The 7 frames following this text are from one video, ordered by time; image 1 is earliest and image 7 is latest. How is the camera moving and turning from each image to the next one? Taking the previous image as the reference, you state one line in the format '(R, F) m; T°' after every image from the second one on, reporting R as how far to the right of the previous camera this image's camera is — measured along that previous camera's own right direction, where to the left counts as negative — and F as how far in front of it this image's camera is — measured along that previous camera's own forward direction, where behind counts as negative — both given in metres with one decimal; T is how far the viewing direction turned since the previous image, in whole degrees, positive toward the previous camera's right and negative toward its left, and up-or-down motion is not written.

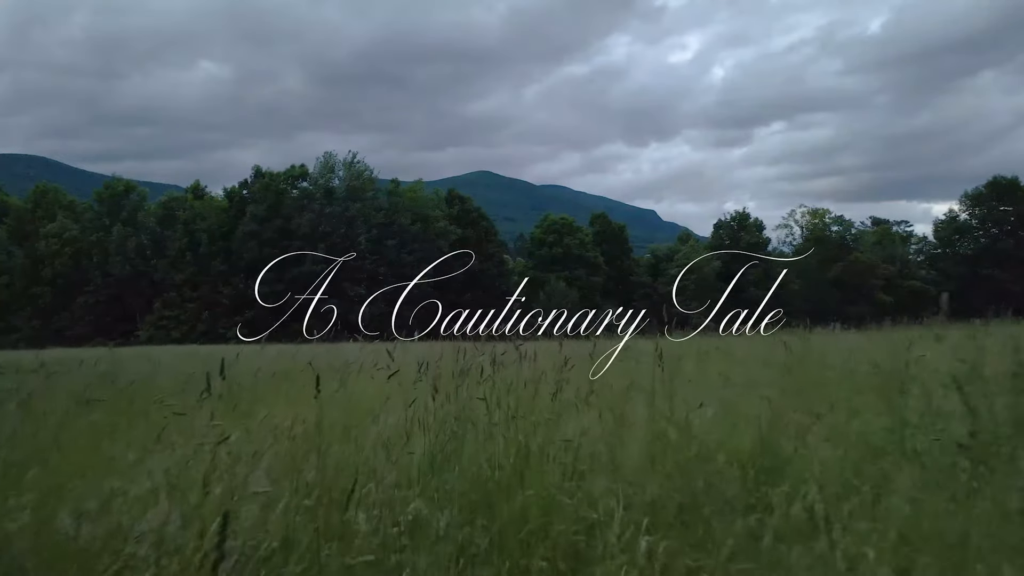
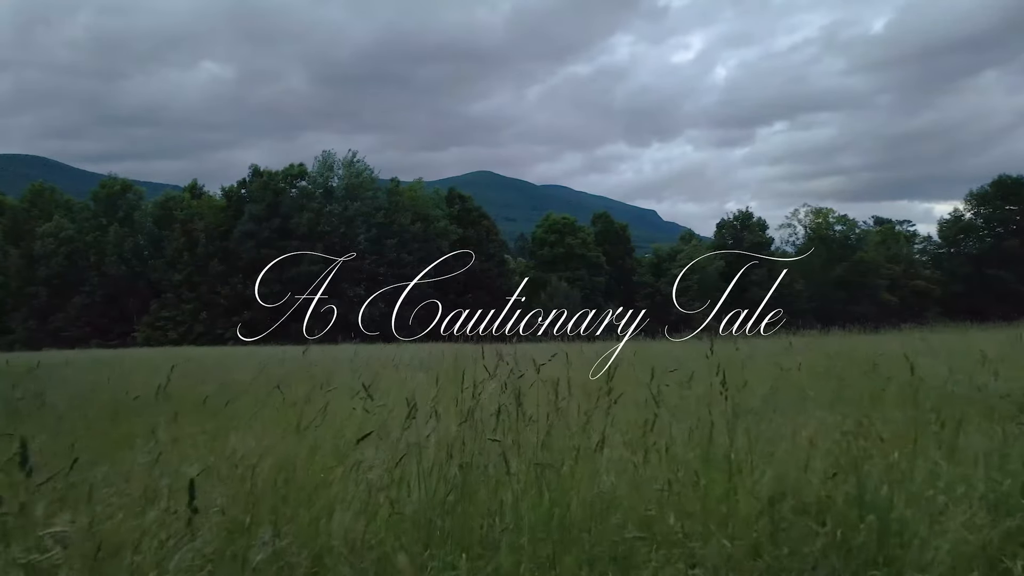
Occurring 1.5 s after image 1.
(0.0, +0.5) m; 0°
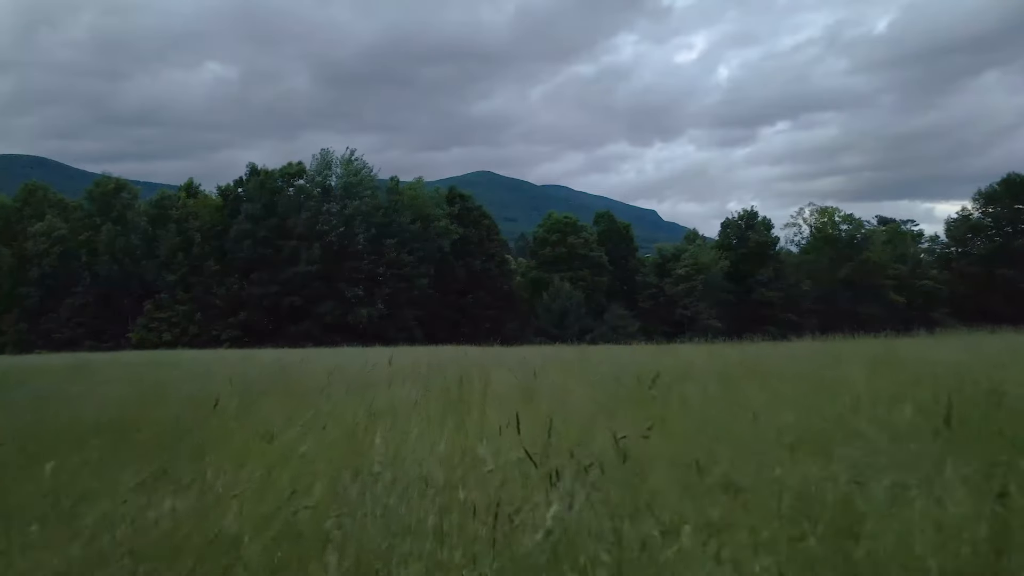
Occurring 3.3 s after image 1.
(0.0, +0.8) m; 0°
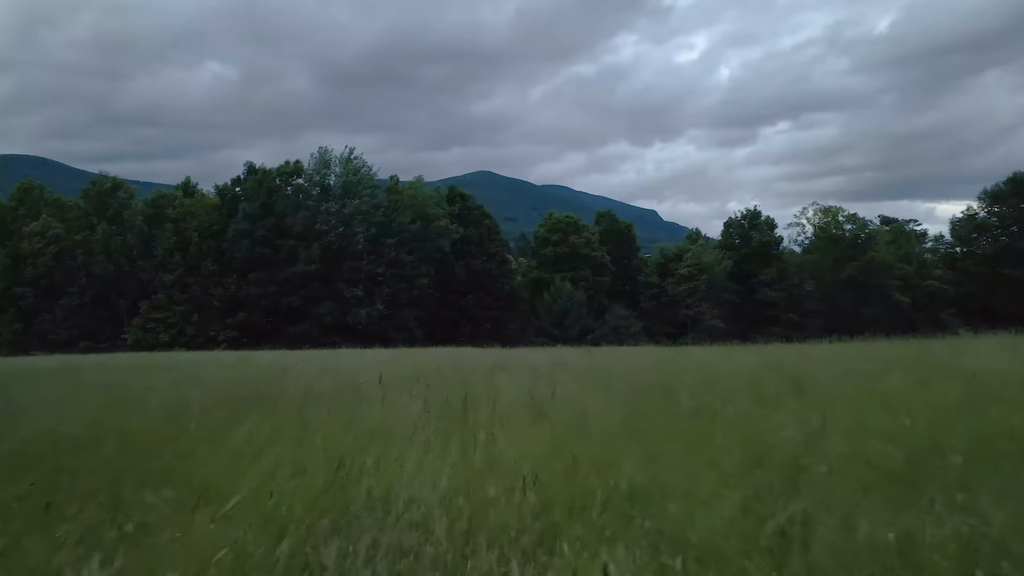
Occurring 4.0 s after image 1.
(0.0, +0.5) m; 0°
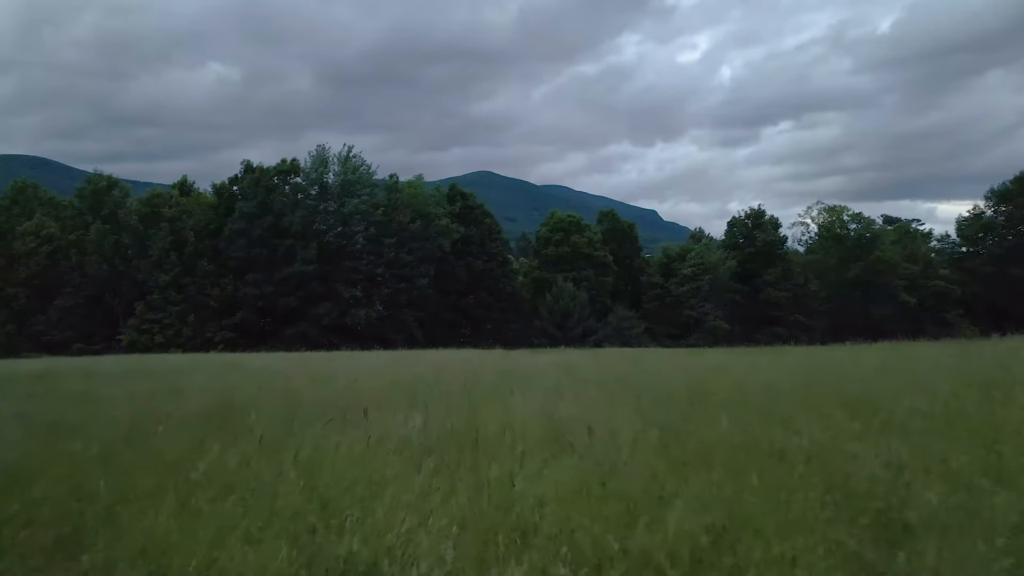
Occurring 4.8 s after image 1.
(0.0, +0.6) m; 0°
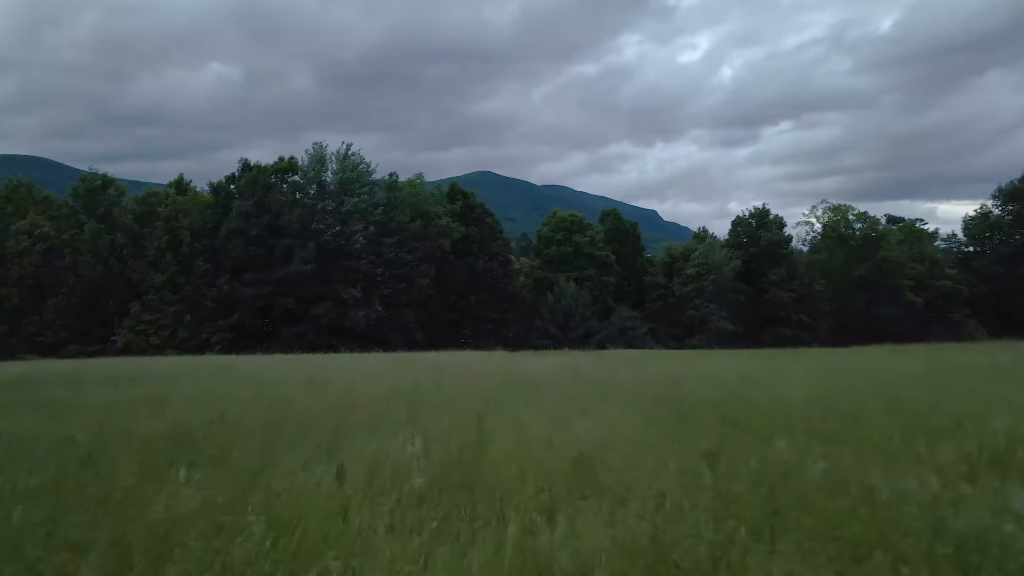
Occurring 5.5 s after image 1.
(-0.1, +0.6) m; 0°
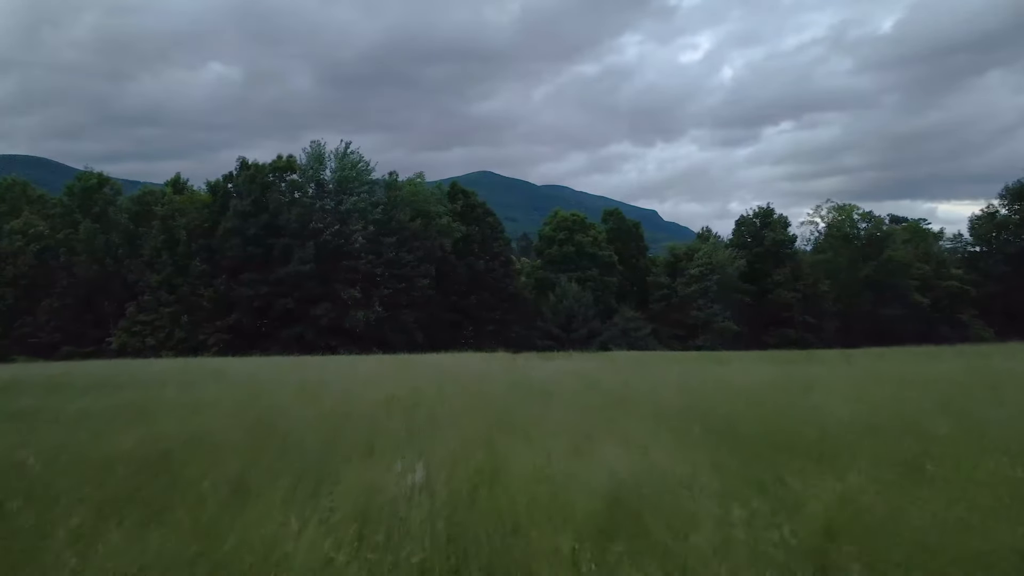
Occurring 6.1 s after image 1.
(-0.1, +0.6) m; 0°
